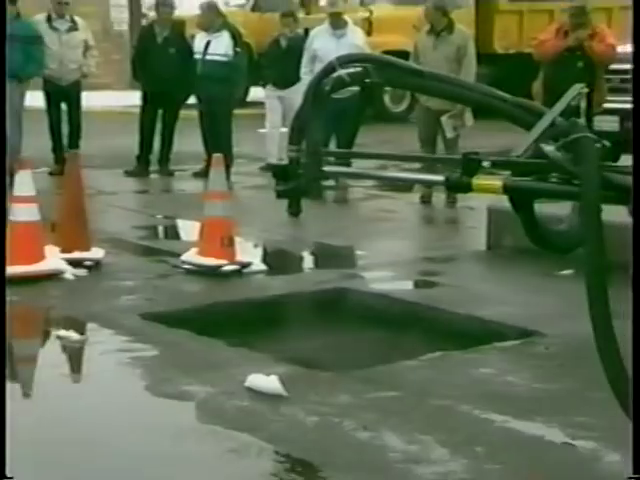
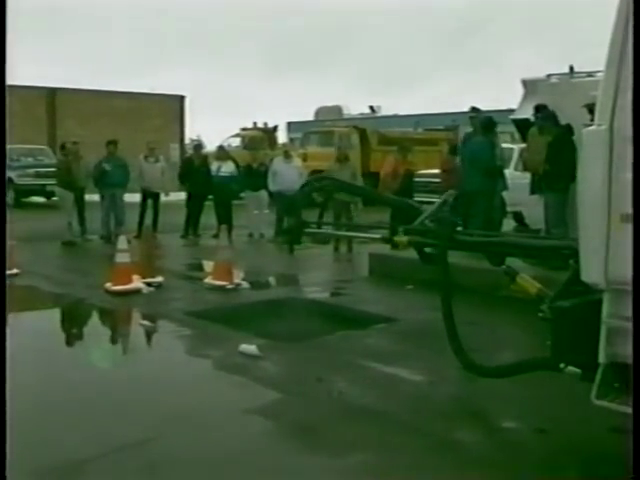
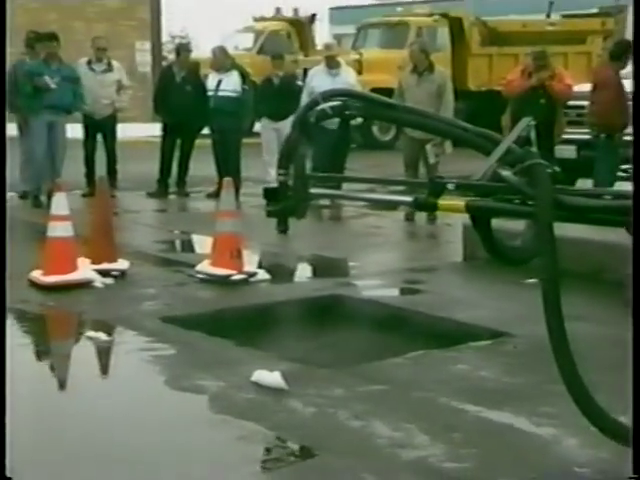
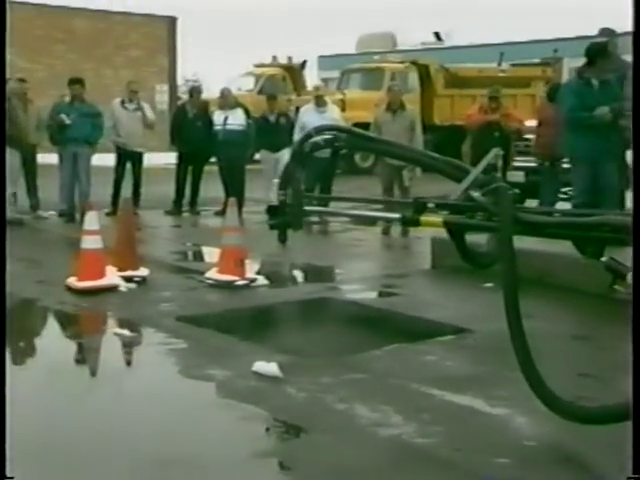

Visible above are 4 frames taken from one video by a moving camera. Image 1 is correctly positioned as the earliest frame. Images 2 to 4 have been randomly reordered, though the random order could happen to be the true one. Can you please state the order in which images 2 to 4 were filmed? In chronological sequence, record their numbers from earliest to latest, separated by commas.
3, 4, 2
